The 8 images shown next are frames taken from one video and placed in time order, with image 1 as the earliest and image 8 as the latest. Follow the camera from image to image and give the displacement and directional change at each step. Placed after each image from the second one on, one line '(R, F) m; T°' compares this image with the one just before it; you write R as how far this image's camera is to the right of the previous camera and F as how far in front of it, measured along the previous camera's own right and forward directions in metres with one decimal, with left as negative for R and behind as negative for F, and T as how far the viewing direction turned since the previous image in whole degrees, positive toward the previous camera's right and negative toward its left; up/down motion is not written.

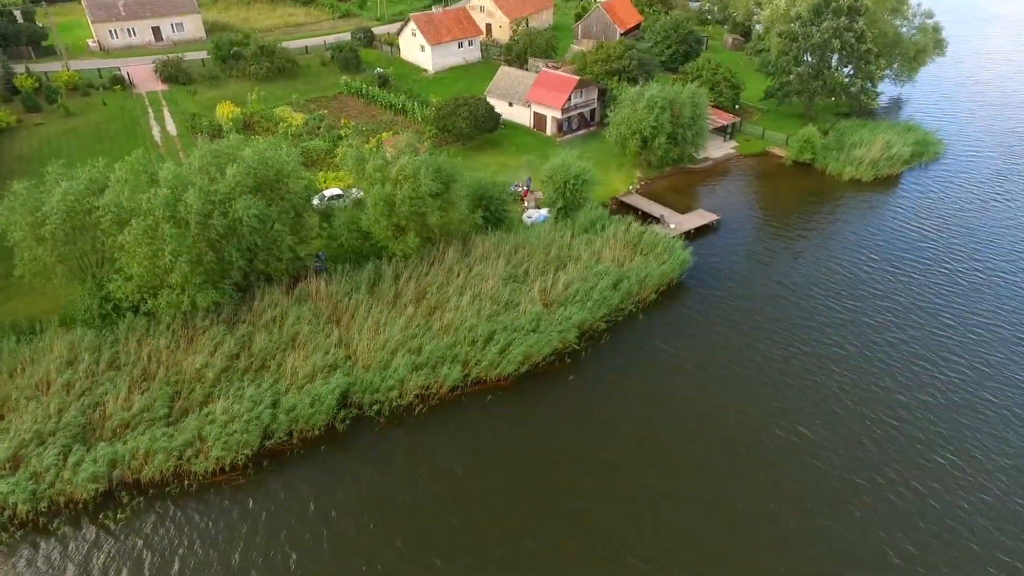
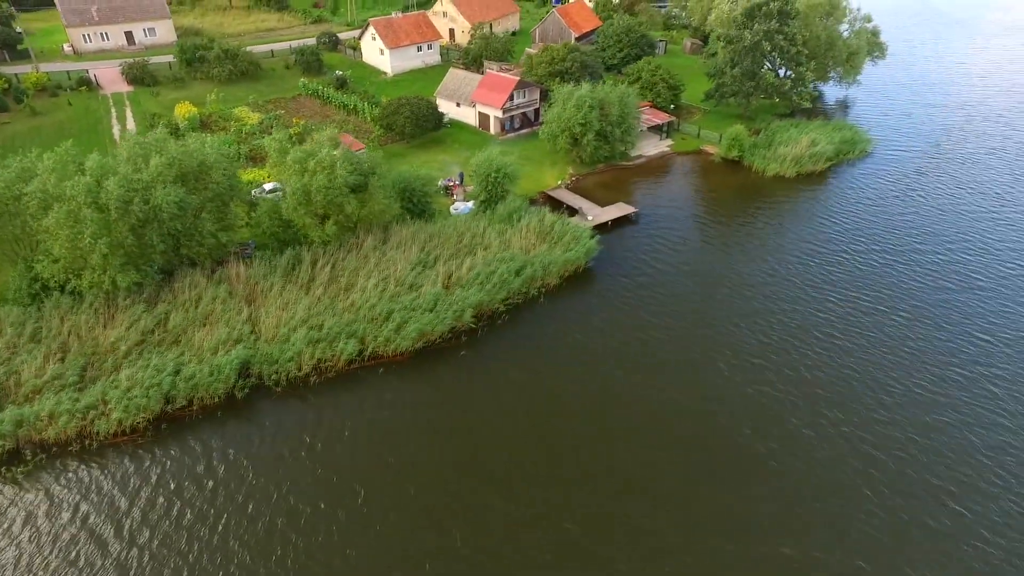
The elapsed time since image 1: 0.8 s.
(+5.2, -2.1) m; 0°
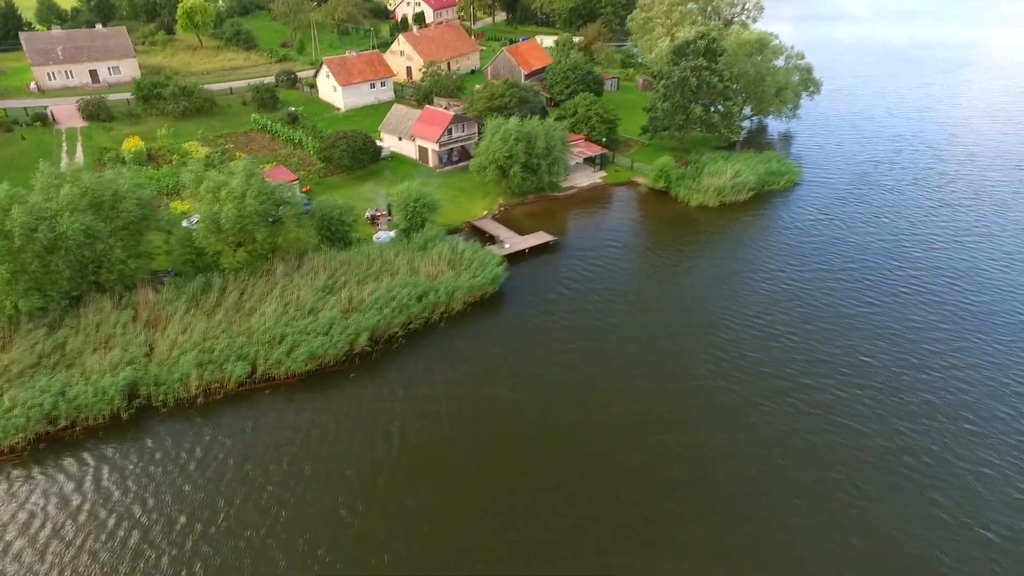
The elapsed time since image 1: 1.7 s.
(+5.4, -0.9) m; 0°
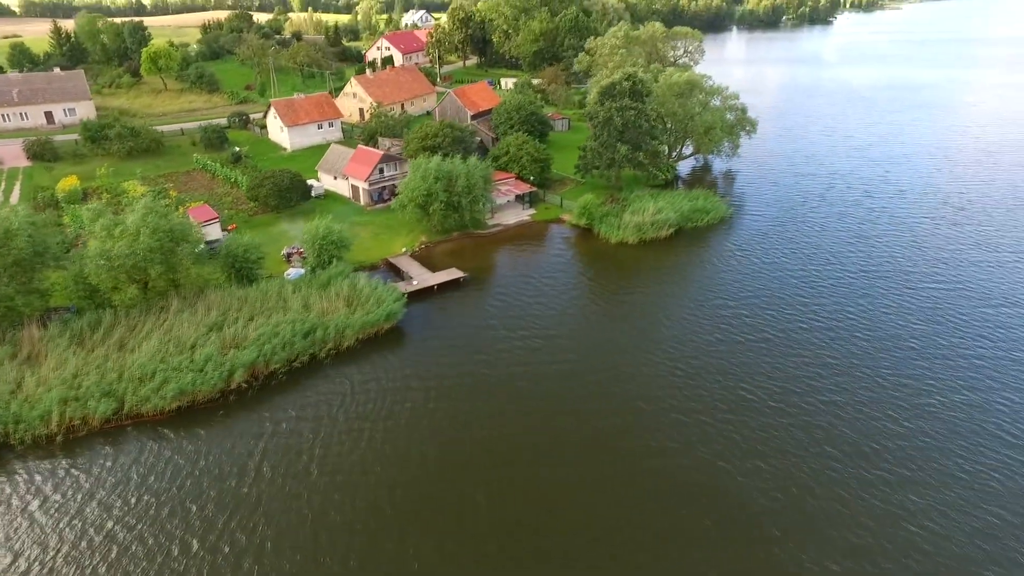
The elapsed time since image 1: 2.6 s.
(+6.3, -0.1) m; 0°
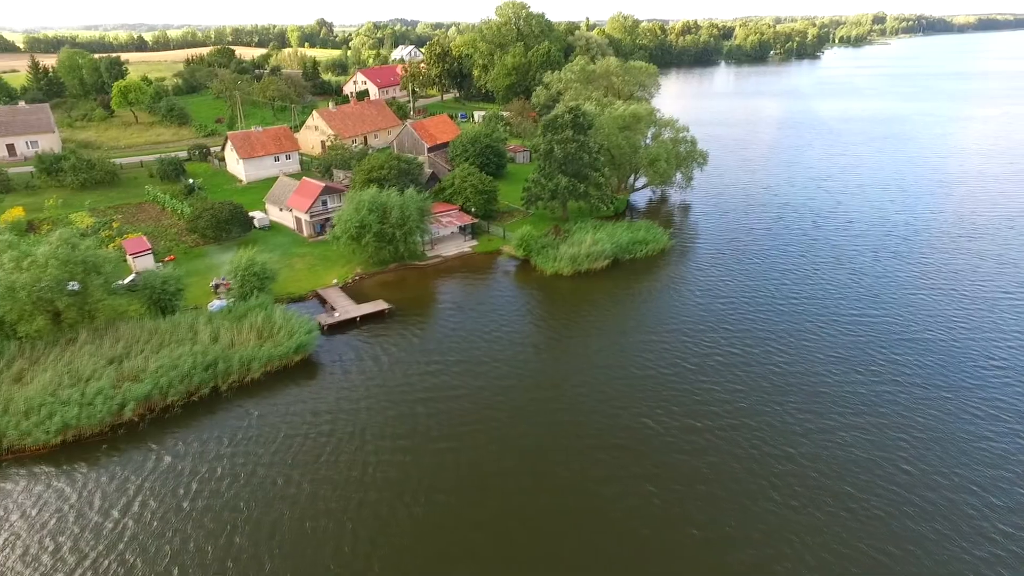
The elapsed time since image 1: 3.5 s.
(+5.4, +0.2) m; 0°
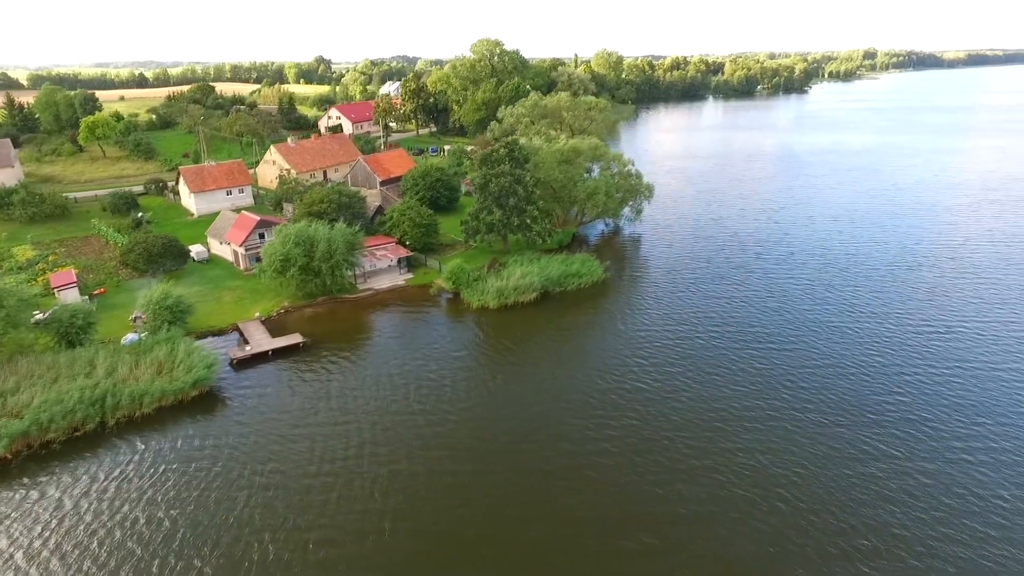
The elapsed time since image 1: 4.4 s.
(+6.1, +0.2) m; 0°
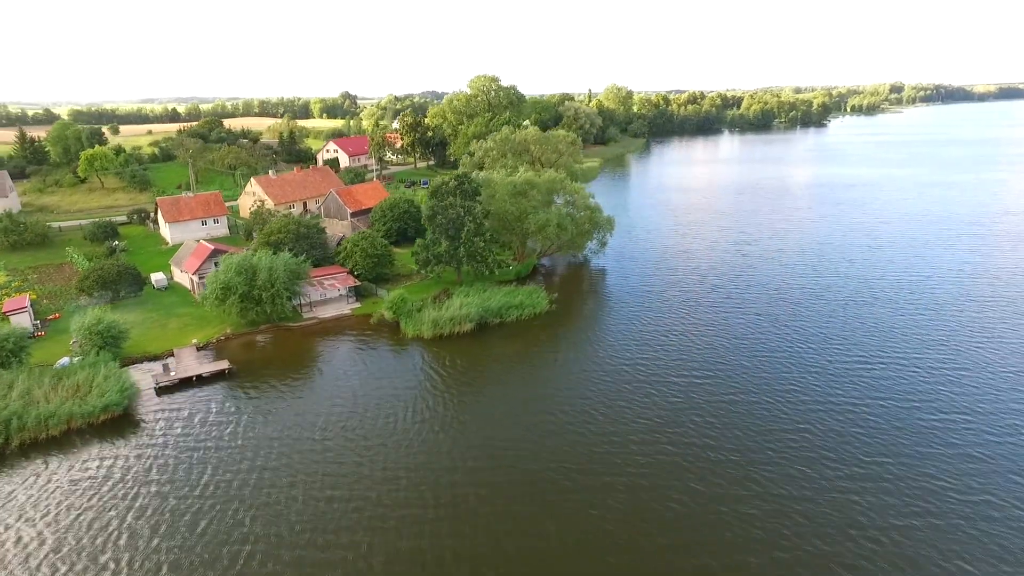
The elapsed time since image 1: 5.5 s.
(+7.4, -0.1) m; -2°
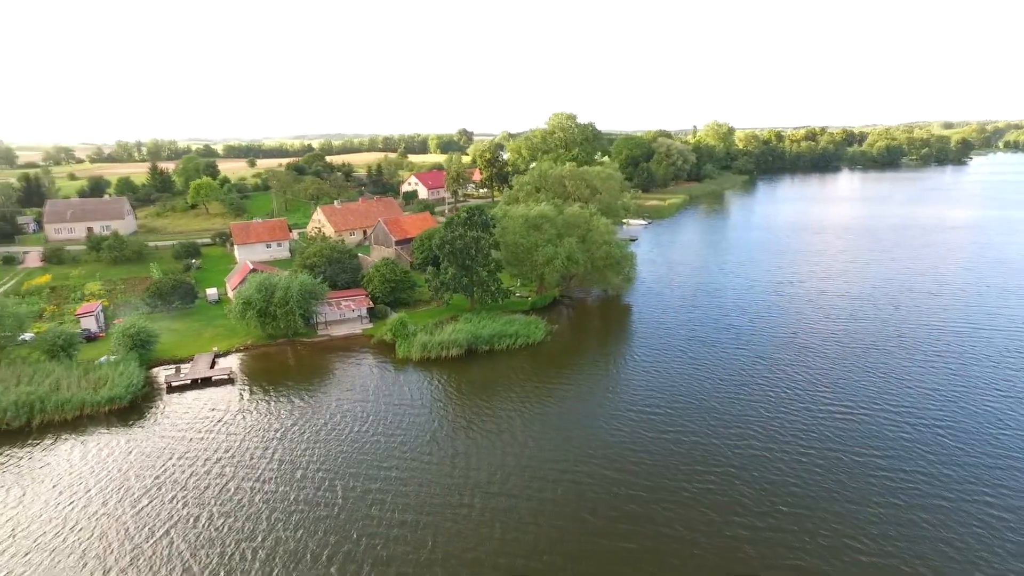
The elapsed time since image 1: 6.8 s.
(+10.7, -0.8) m; -11°
